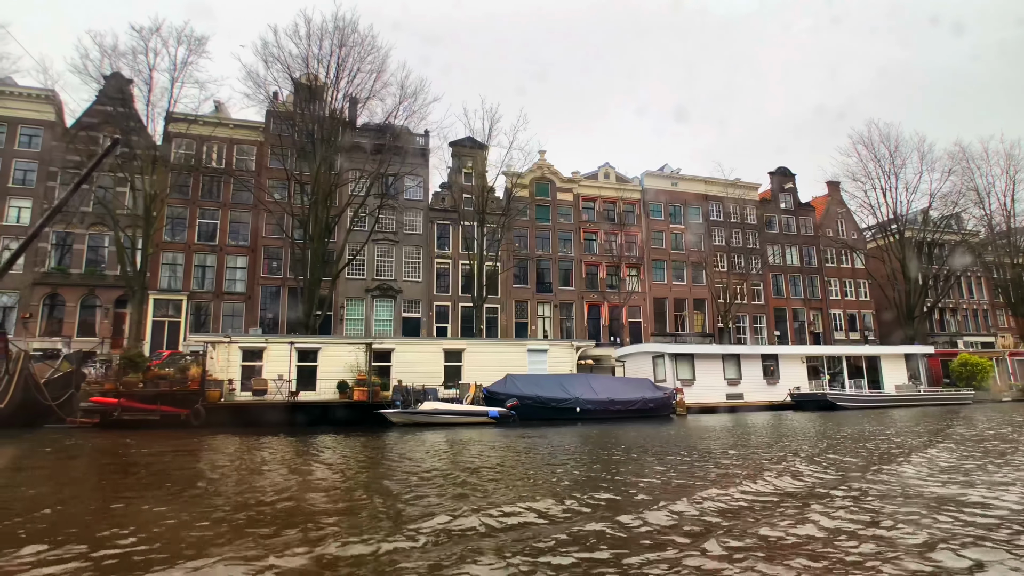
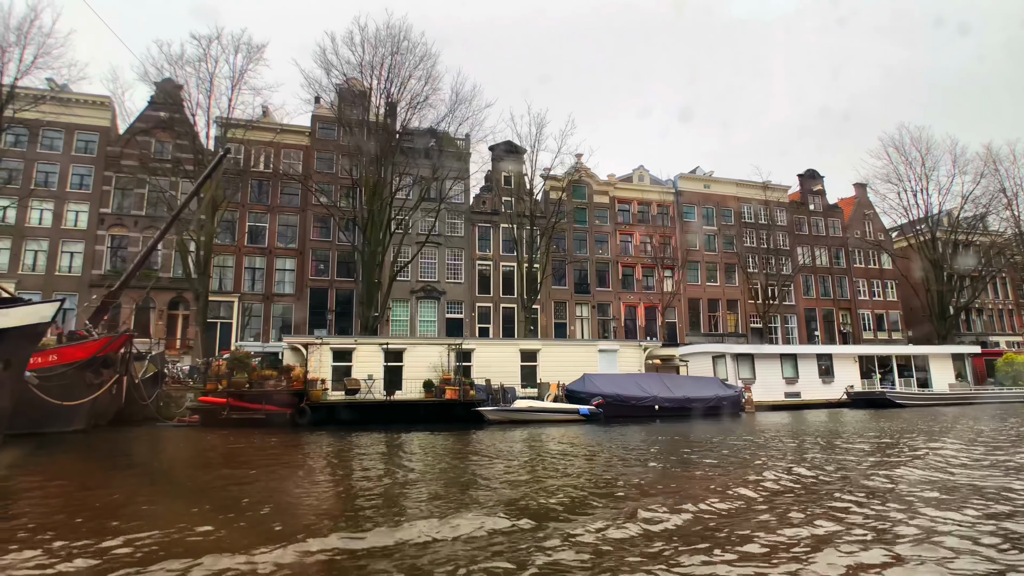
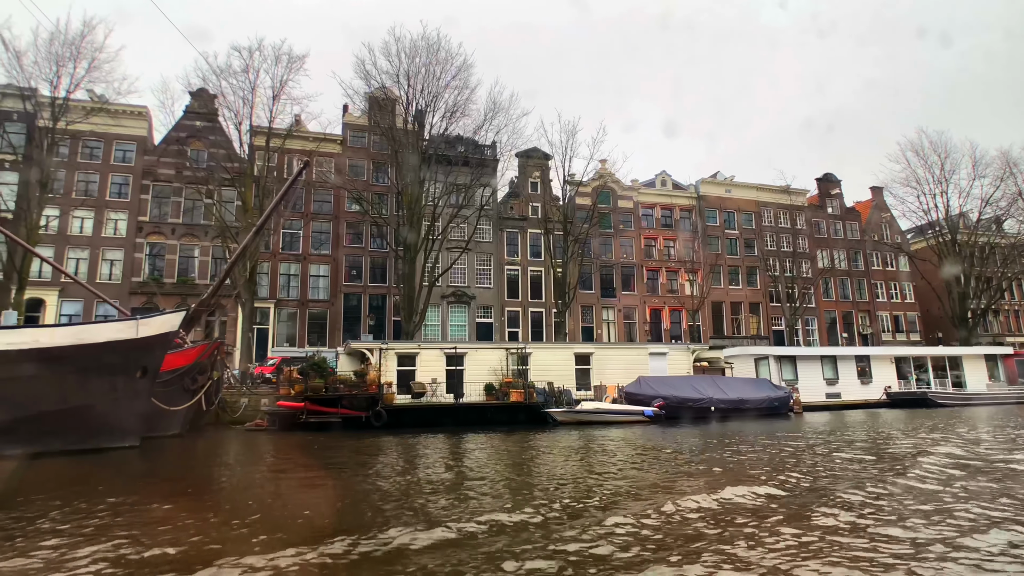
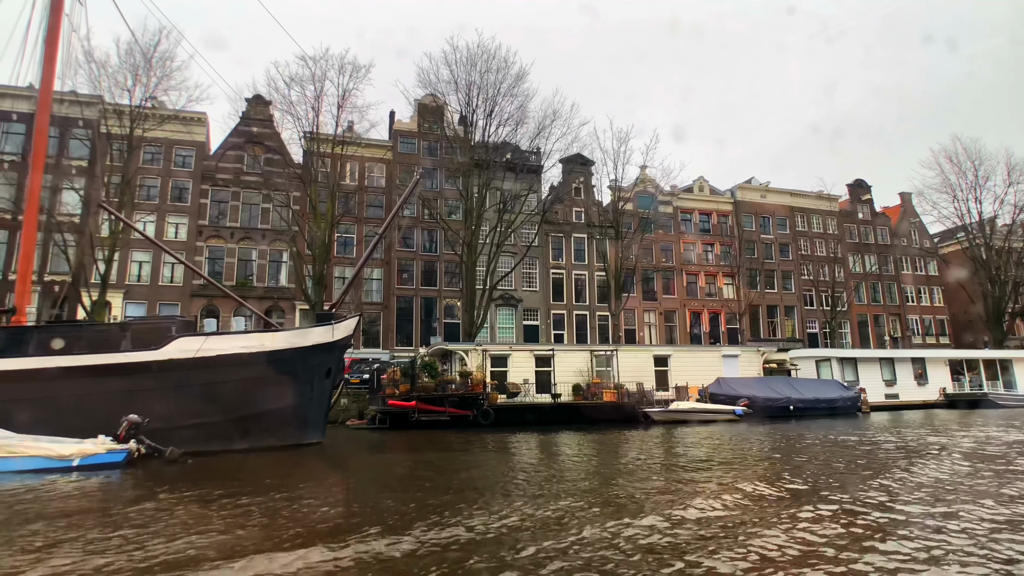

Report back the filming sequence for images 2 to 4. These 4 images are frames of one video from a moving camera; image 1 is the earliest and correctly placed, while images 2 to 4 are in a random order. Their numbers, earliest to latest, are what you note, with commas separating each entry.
2, 3, 4
